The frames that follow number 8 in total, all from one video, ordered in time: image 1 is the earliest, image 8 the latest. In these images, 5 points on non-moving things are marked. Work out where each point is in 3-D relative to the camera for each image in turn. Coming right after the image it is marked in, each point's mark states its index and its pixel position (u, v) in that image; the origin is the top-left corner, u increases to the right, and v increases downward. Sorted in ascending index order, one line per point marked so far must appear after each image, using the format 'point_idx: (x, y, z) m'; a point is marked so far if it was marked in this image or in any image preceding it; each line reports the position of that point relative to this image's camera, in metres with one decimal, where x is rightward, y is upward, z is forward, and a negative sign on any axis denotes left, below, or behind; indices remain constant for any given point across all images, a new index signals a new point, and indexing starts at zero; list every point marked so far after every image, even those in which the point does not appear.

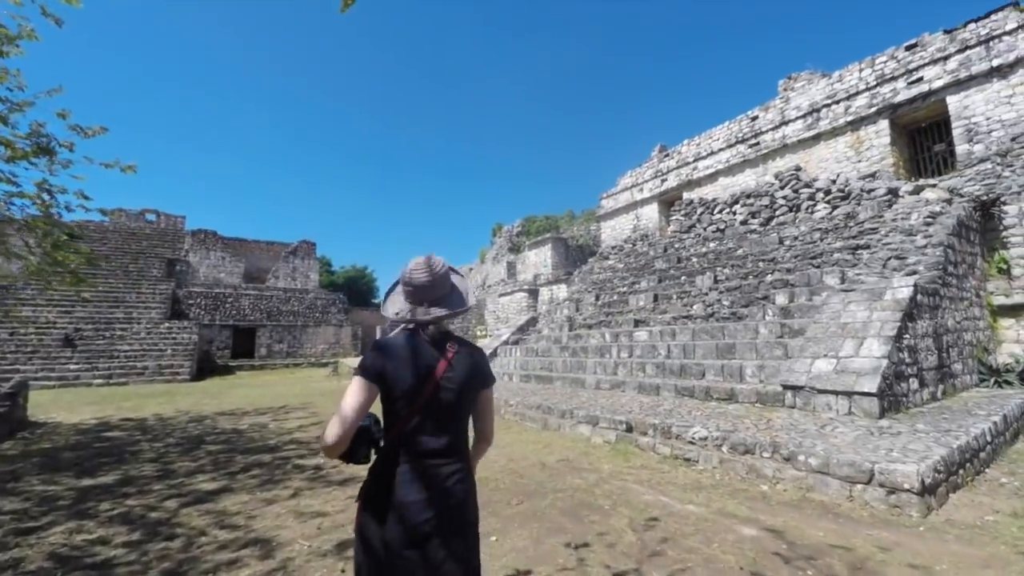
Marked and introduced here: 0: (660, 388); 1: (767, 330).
0: (+2.2, -1.5, +6.3) m
1: (+3.7, -0.6, +6.2) m
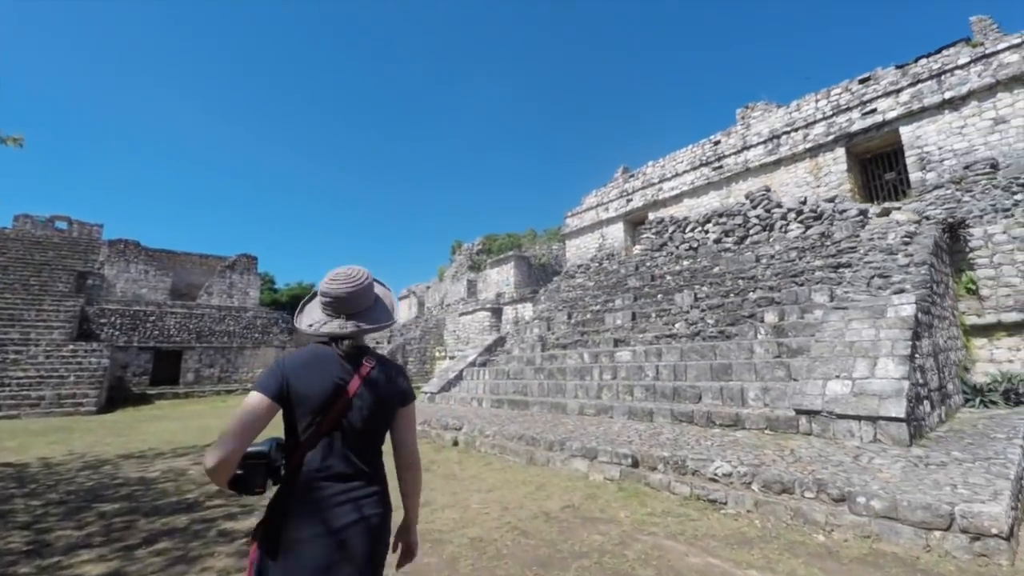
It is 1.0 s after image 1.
0: (+1.9, -1.7, +5.7) m
1: (+3.4, -0.8, +5.8) m
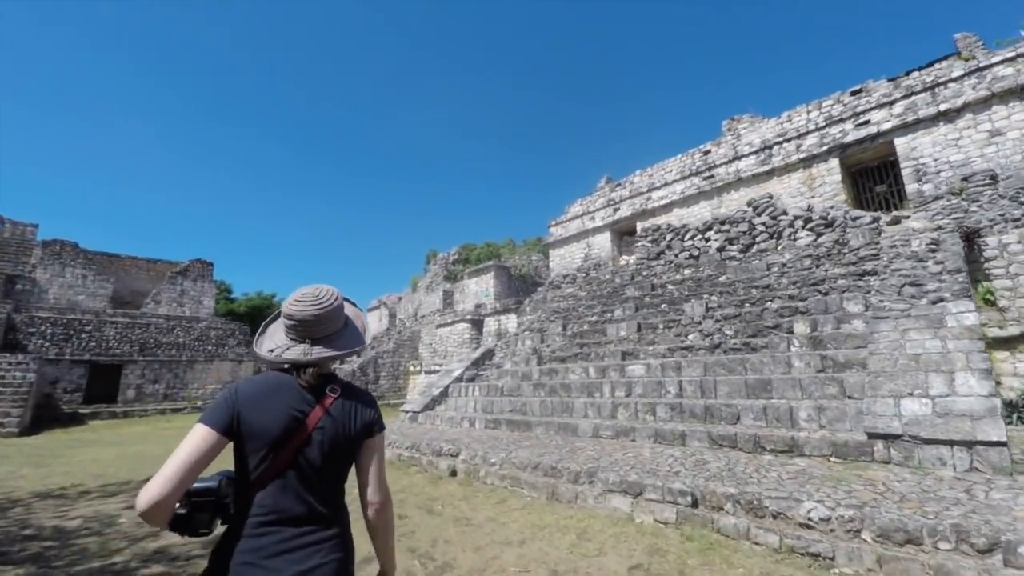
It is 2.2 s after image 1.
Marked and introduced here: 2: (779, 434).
0: (+2.1, -1.8, +5.0) m
1: (+3.6, -0.9, +5.2) m
2: (+2.8, -1.5, +4.4) m
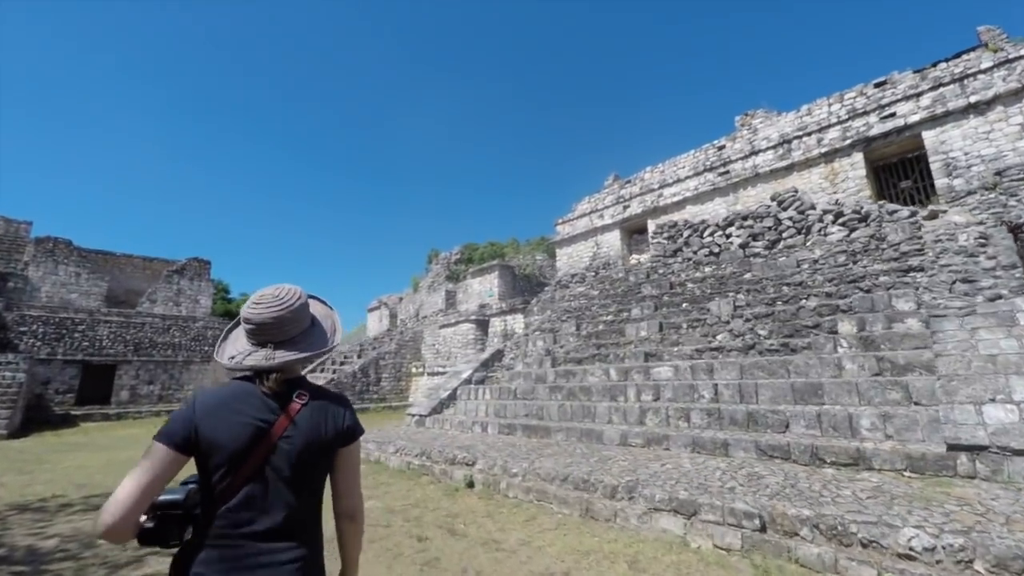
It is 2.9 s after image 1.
0: (+2.4, -1.7, +4.6) m
1: (+3.9, -0.9, +4.8) m
2: (+3.1, -1.5, +4.0) m
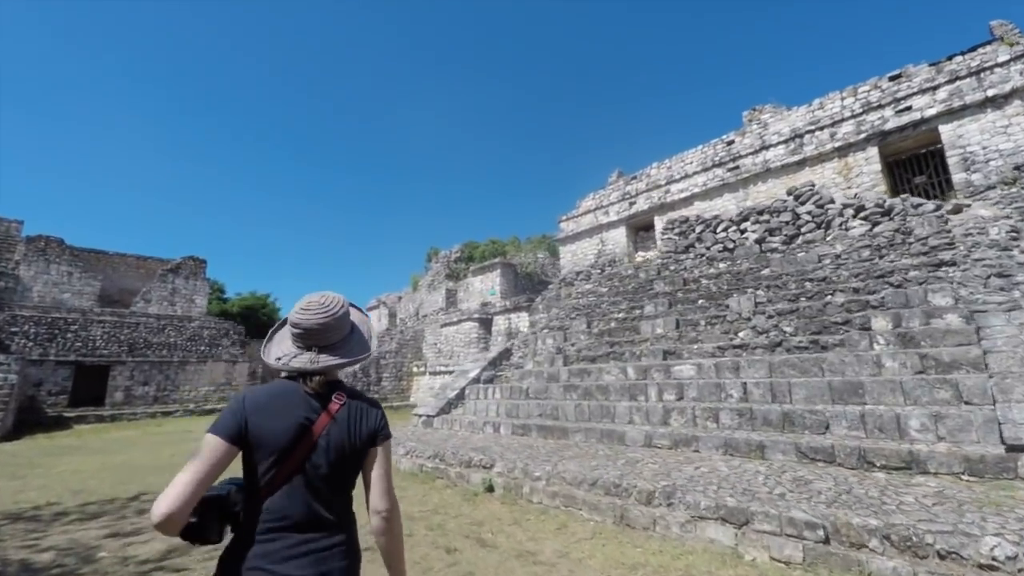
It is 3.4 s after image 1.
0: (+2.6, -1.6, +4.3) m
1: (+4.1, -0.8, +4.6) m
2: (+3.3, -1.4, +3.8) m
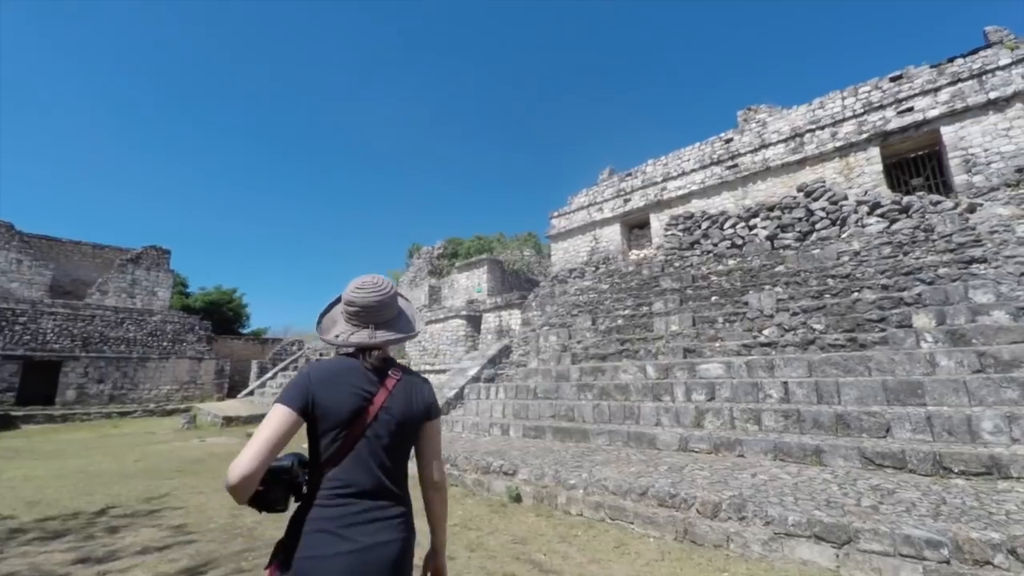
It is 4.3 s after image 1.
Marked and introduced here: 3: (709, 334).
0: (+3.0, -1.6, +4.0) m
1: (+4.5, -0.7, +4.3) m
2: (+3.7, -1.3, +3.5) m
3: (+3.2, -0.8, +7.0) m
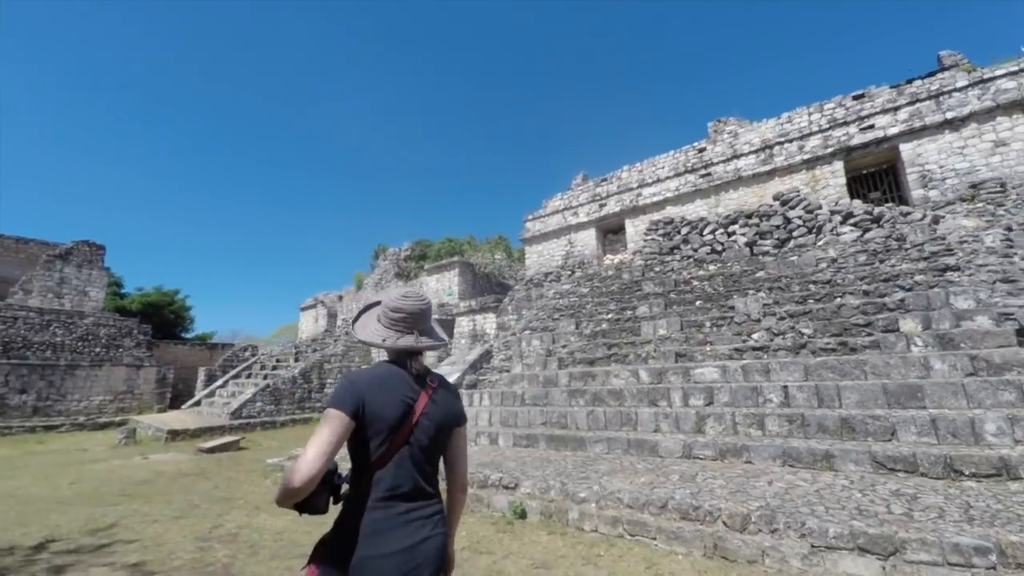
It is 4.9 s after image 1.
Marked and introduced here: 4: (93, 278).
0: (+3.0, -1.6, +4.0) m
1: (+4.5, -0.8, +4.4) m
2: (+3.9, -1.4, +3.5) m
3: (+3.1, -0.8, +7.0) m
4: (-17.5, +0.5, +17.9) m
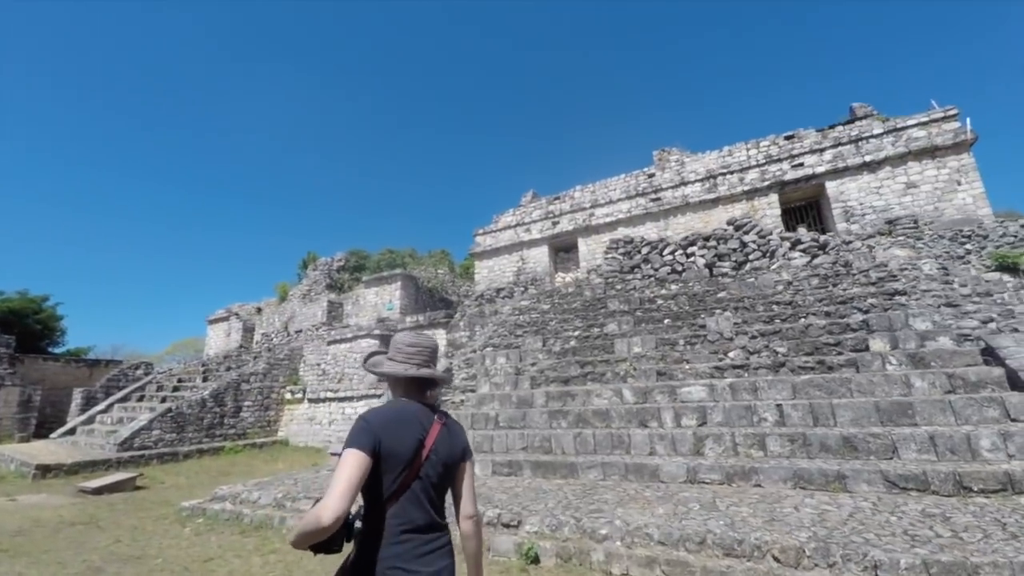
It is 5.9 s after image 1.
0: (+3.1, -1.8, +3.9) m
1: (+4.5, -1.0, +4.7) m
2: (+4.0, -1.5, +3.6) m
3: (+2.7, -1.1, +6.9) m
4: (-19.4, +0.4, +14.4) m
